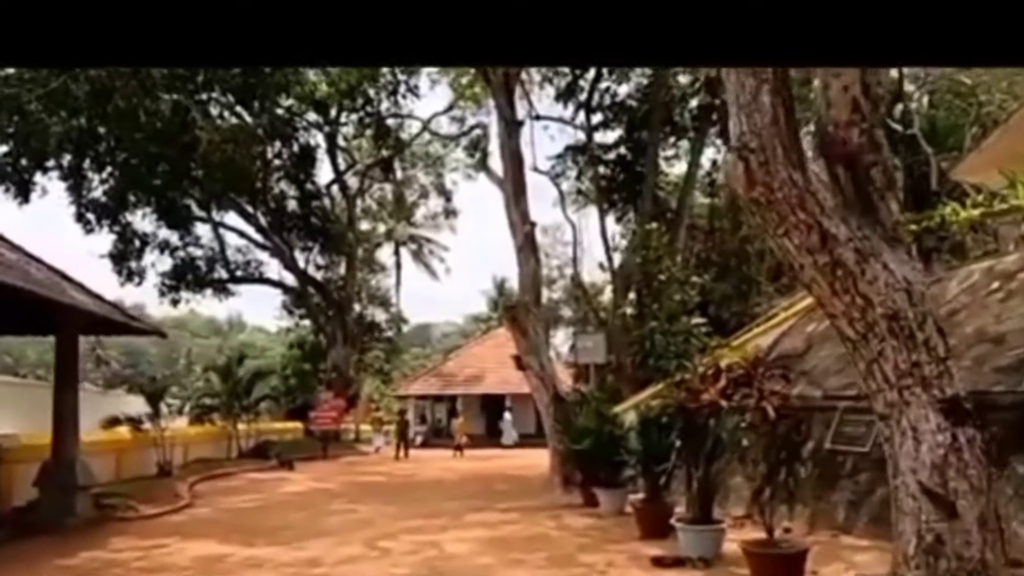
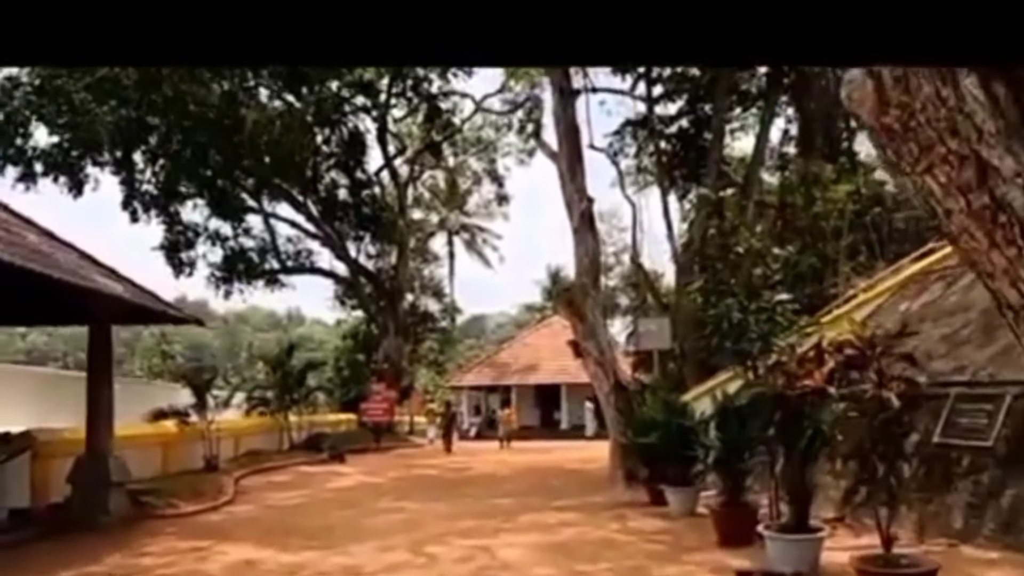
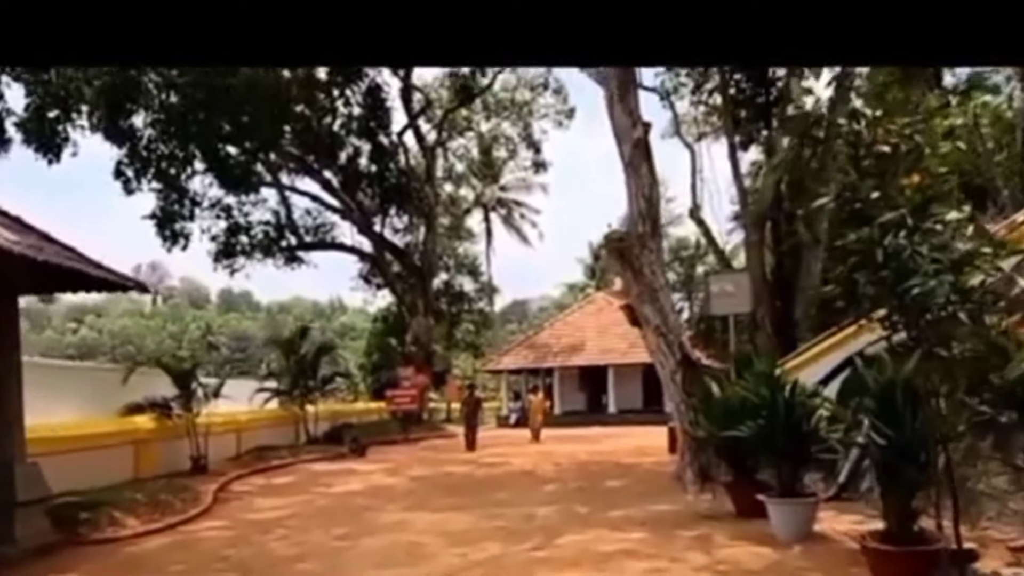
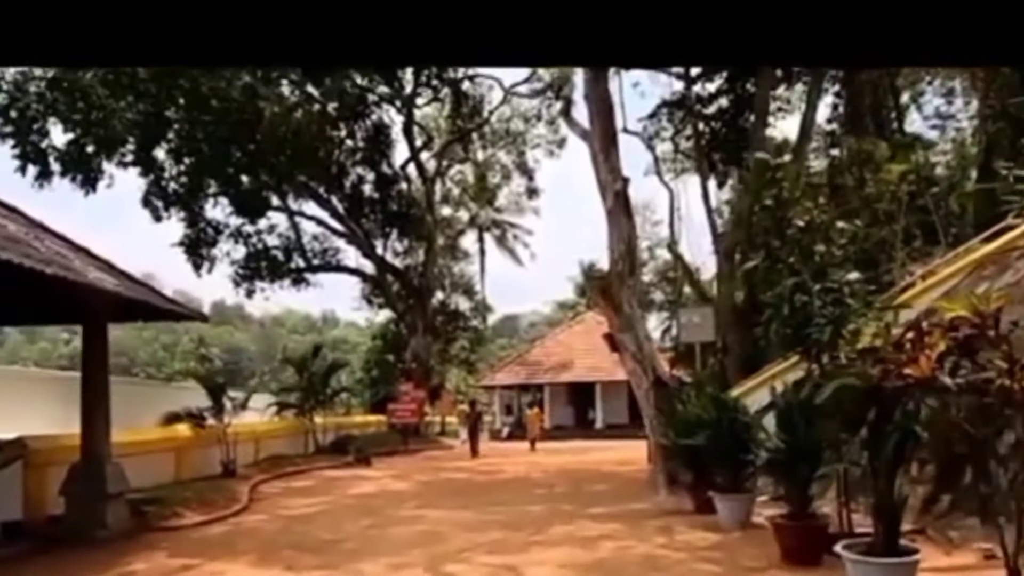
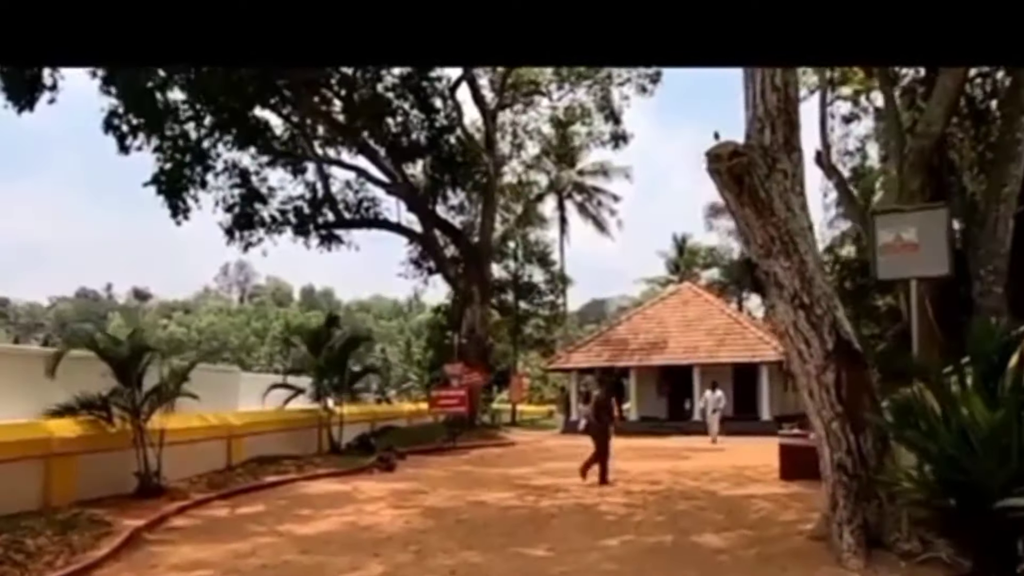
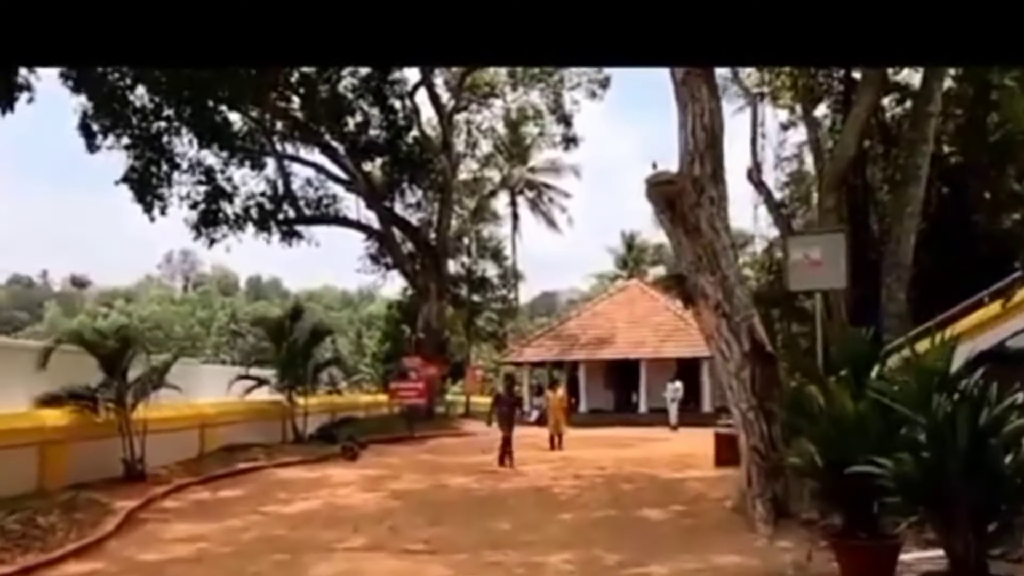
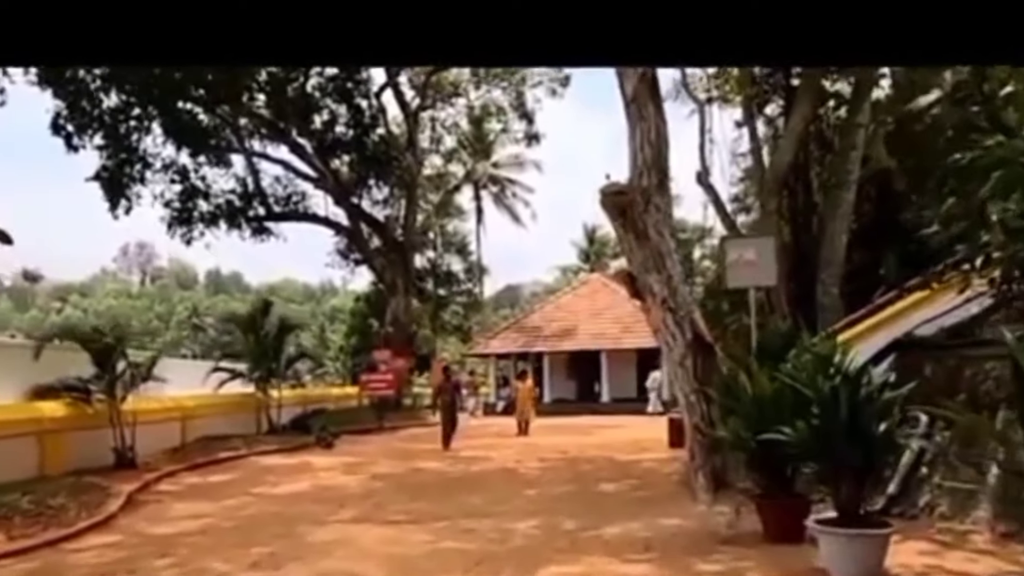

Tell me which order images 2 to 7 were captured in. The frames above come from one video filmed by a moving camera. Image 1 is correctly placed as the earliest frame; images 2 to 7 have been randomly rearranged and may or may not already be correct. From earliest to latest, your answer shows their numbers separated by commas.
2, 4, 3, 7, 6, 5
